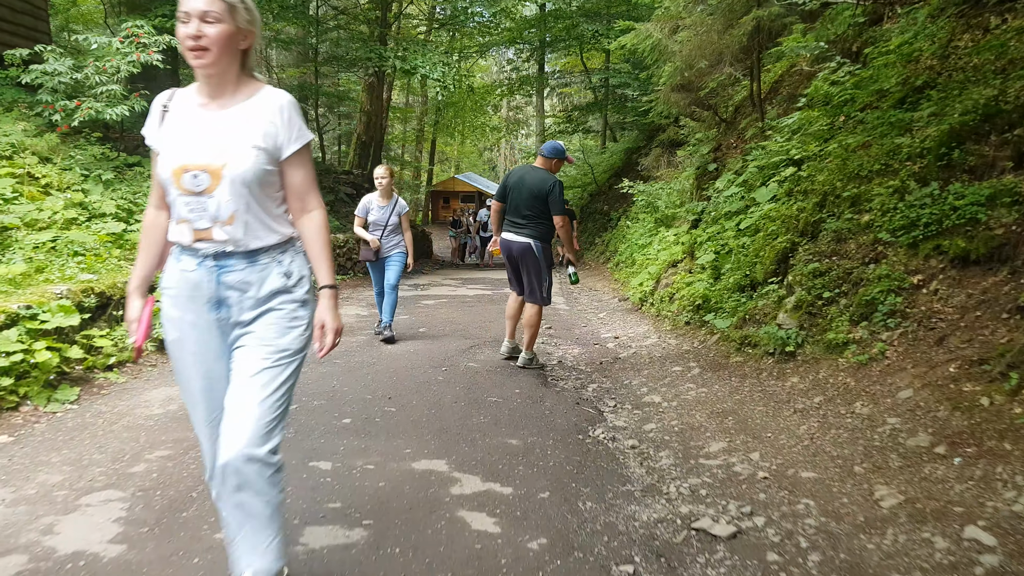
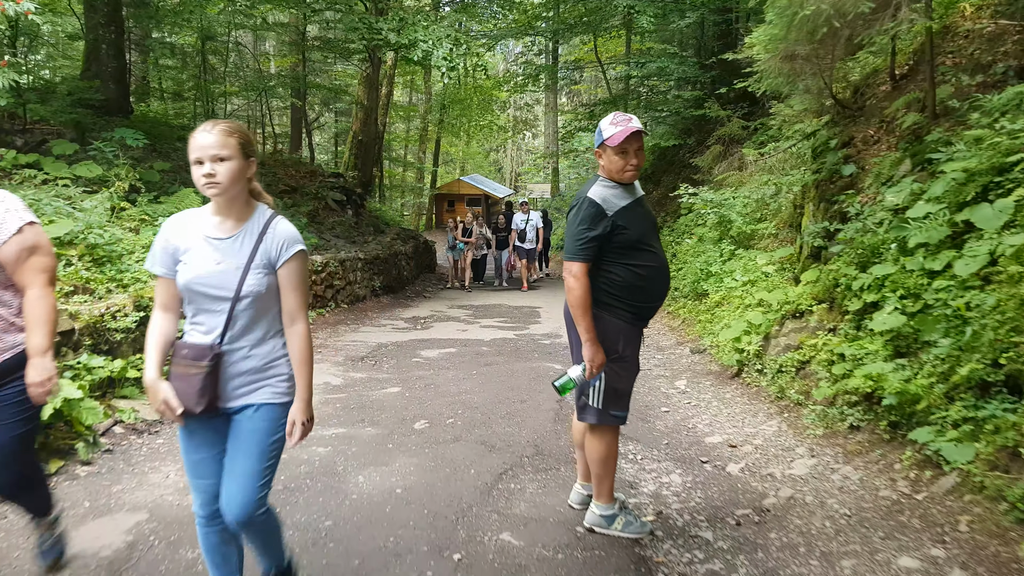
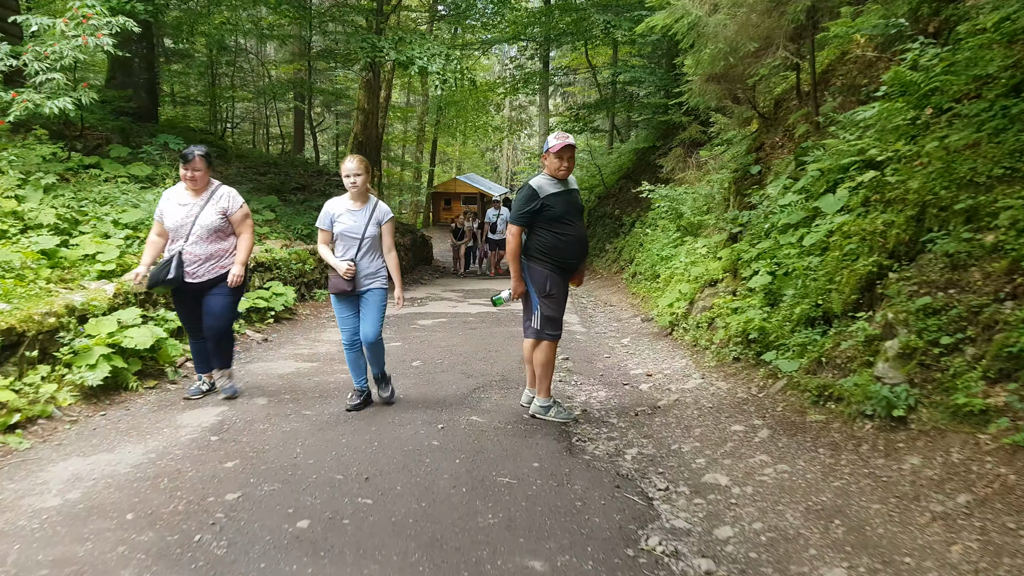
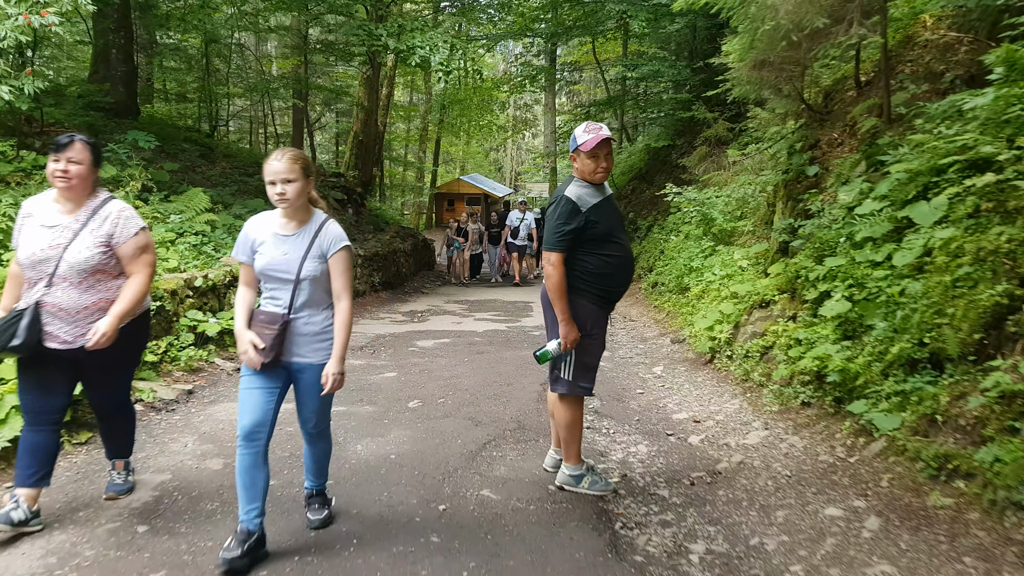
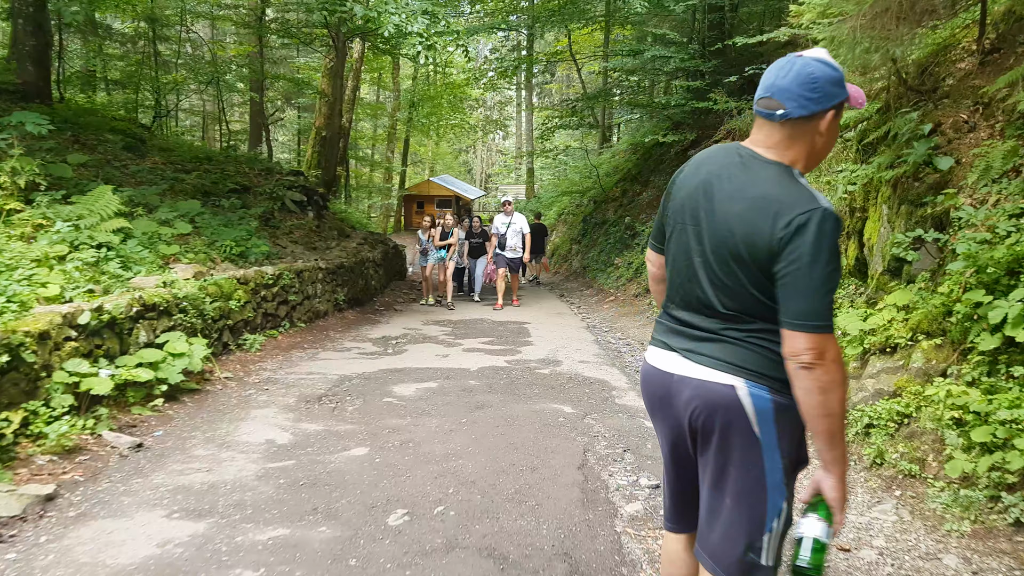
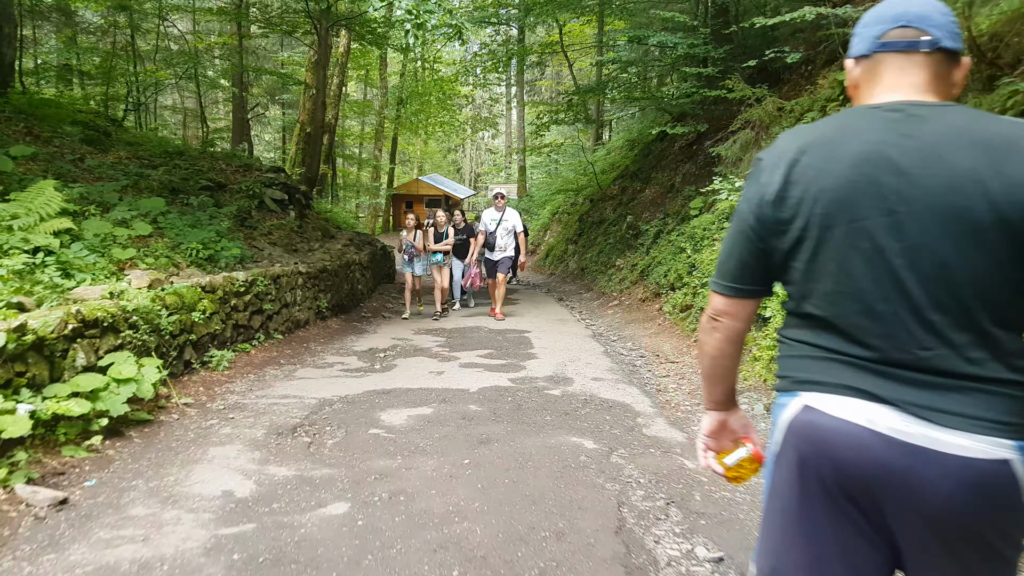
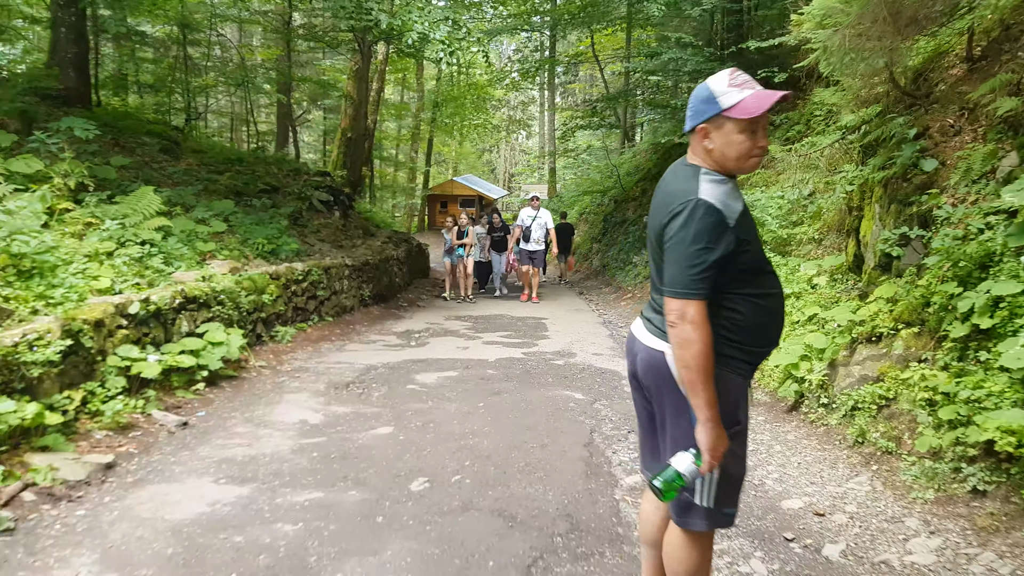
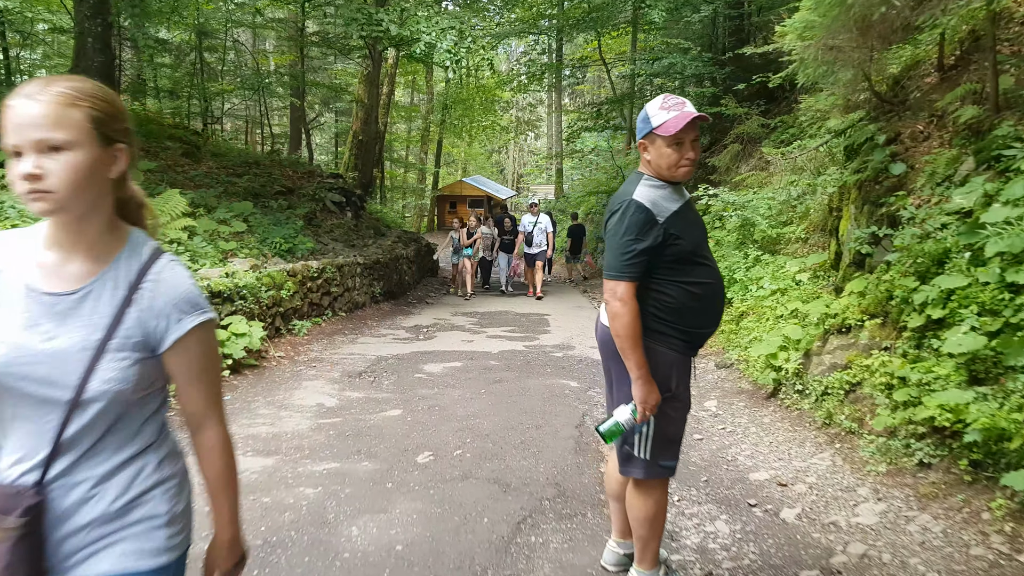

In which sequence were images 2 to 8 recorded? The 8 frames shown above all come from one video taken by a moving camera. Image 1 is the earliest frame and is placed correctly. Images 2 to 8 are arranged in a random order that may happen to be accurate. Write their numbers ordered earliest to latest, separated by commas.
3, 4, 2, 8, 7, 5, 6
